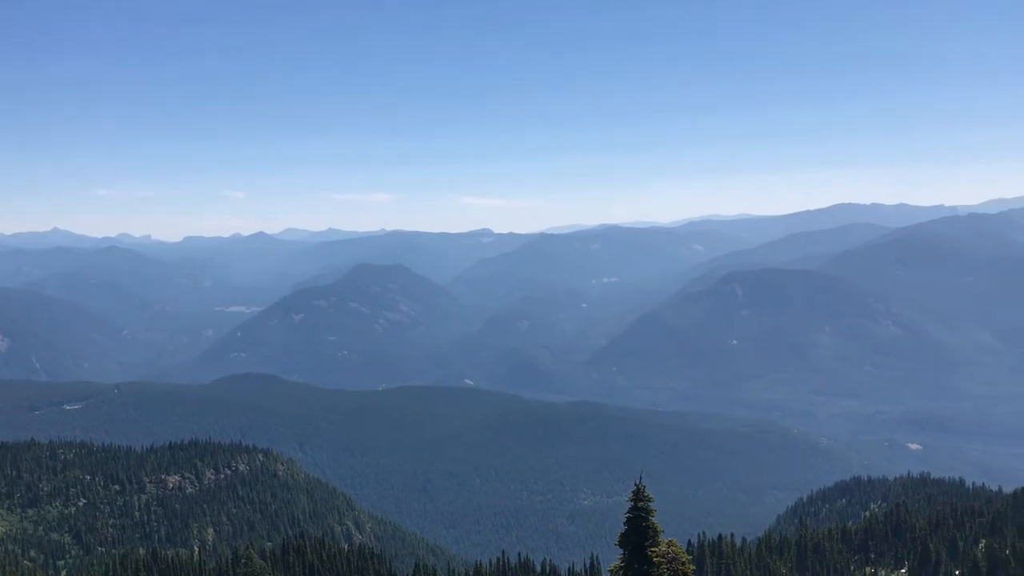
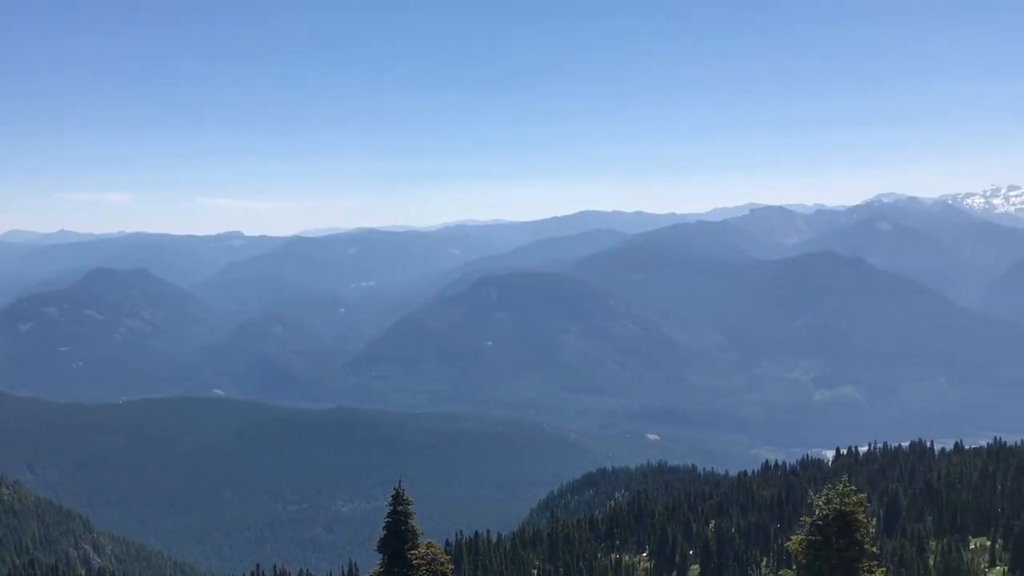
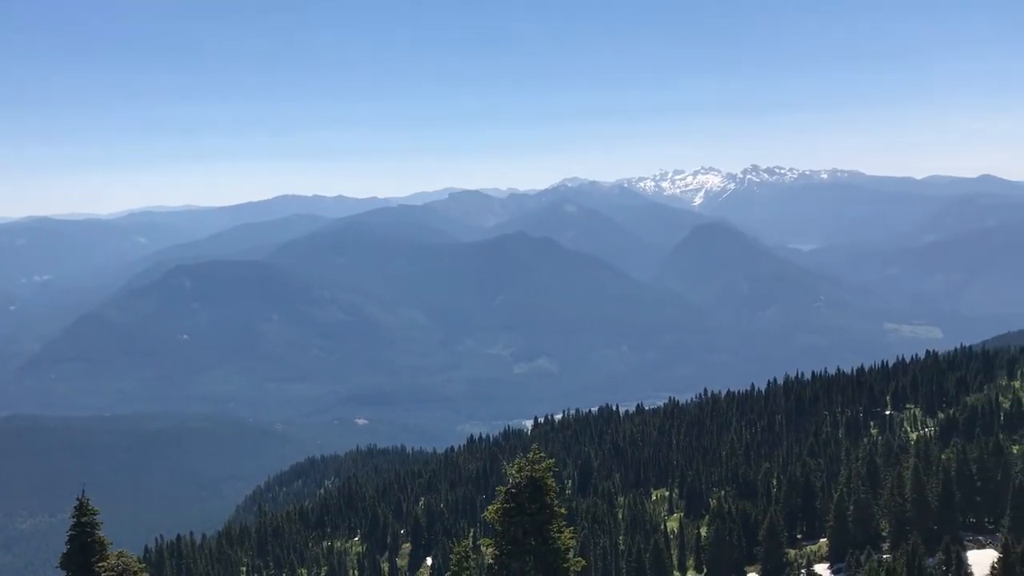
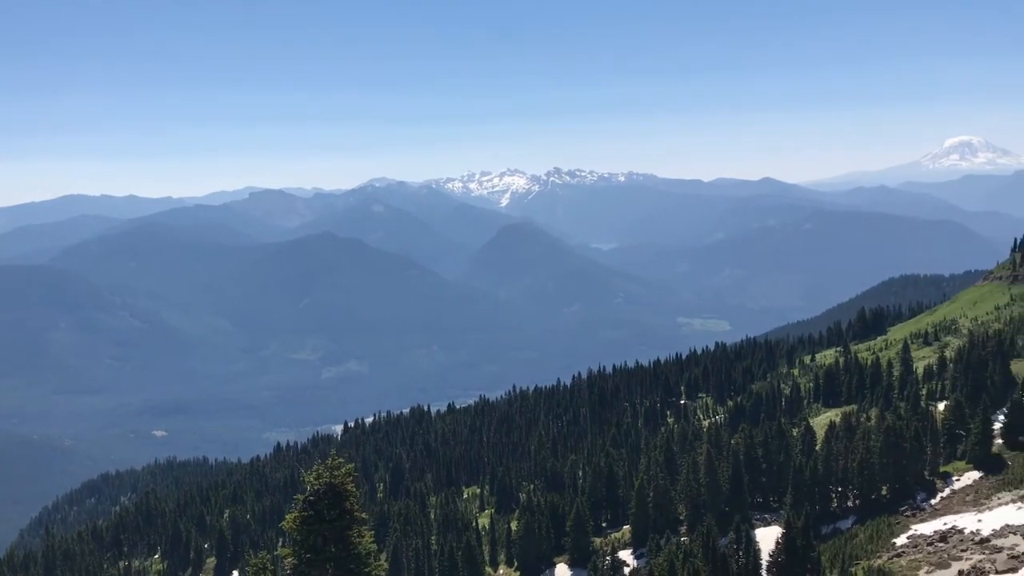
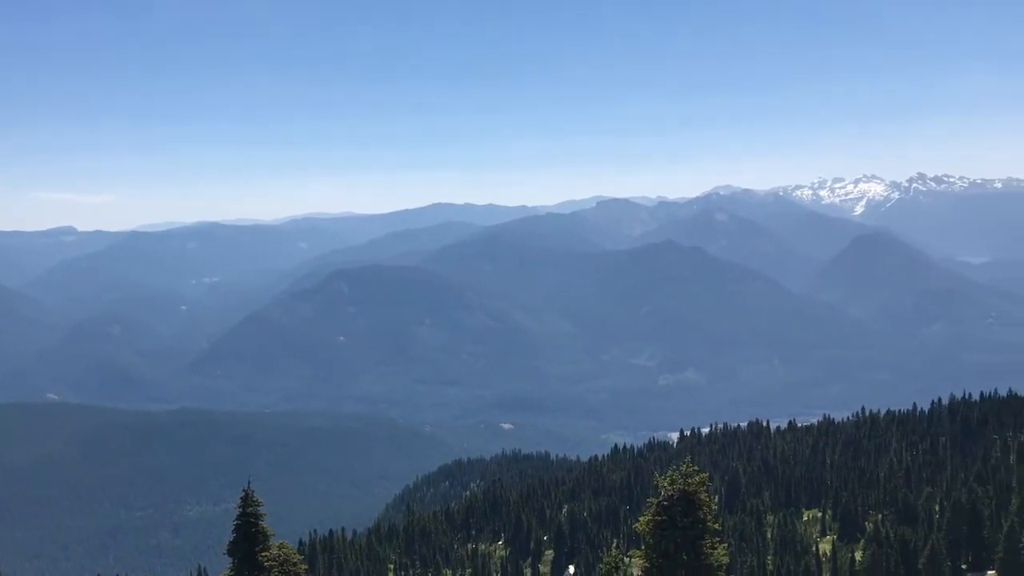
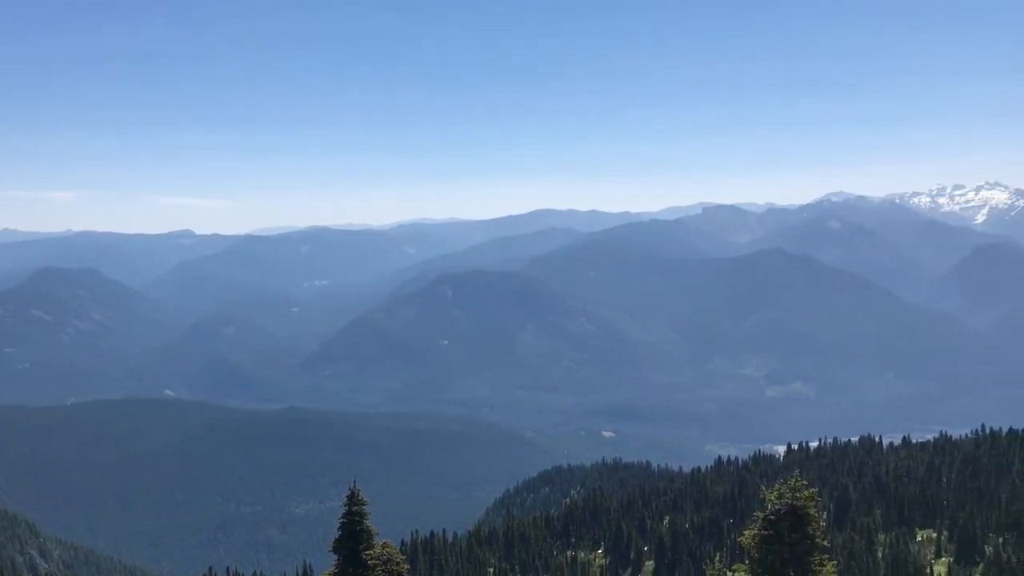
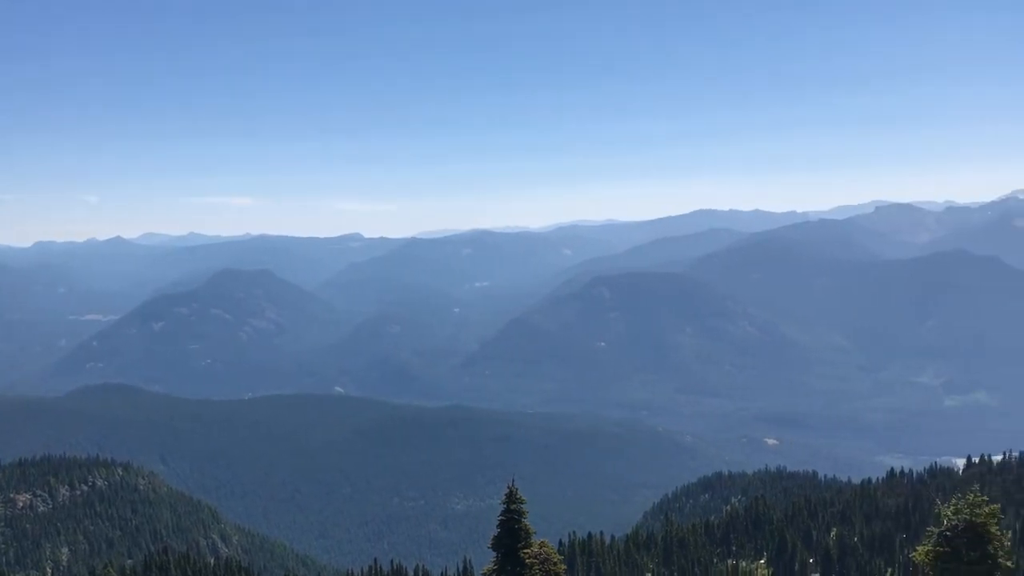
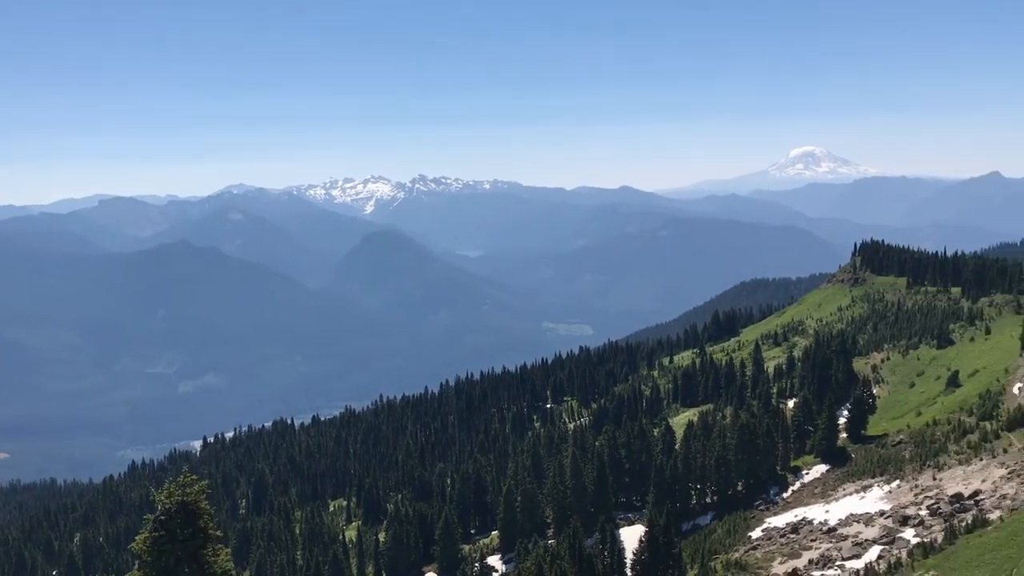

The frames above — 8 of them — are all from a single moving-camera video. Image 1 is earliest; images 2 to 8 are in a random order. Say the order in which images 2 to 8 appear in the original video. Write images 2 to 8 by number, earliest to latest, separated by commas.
7, 2, 6, 5, 3, 4, 8
